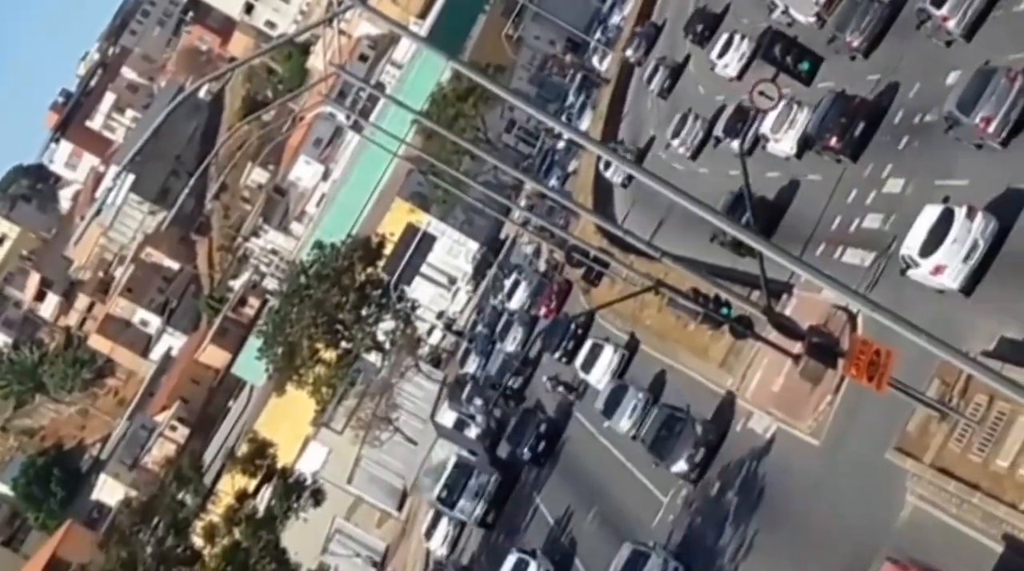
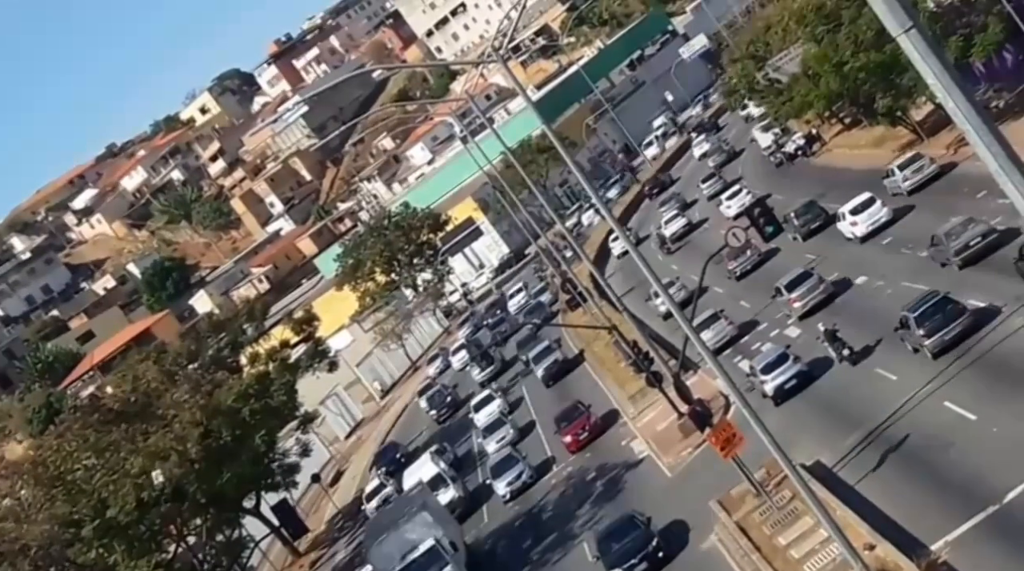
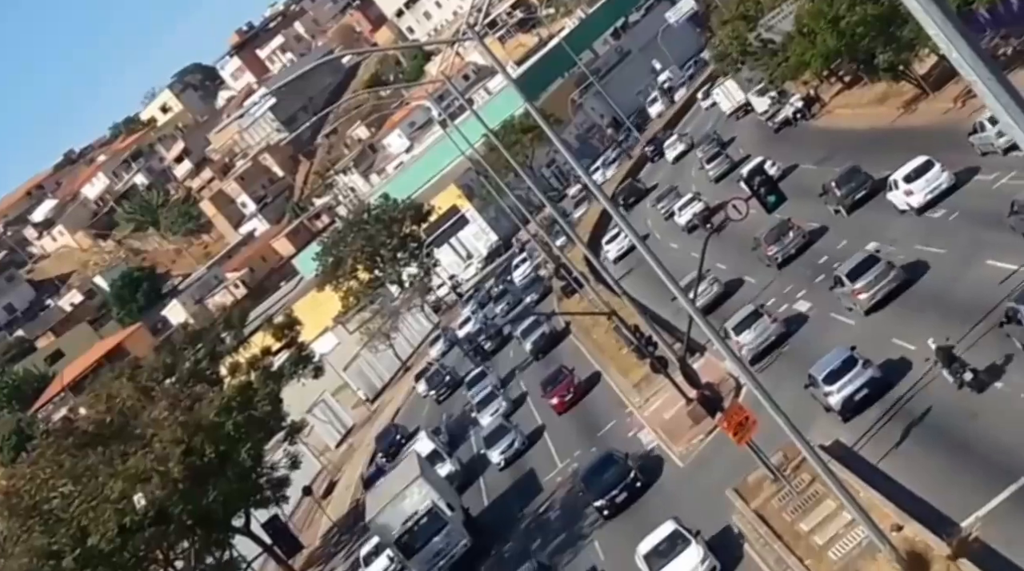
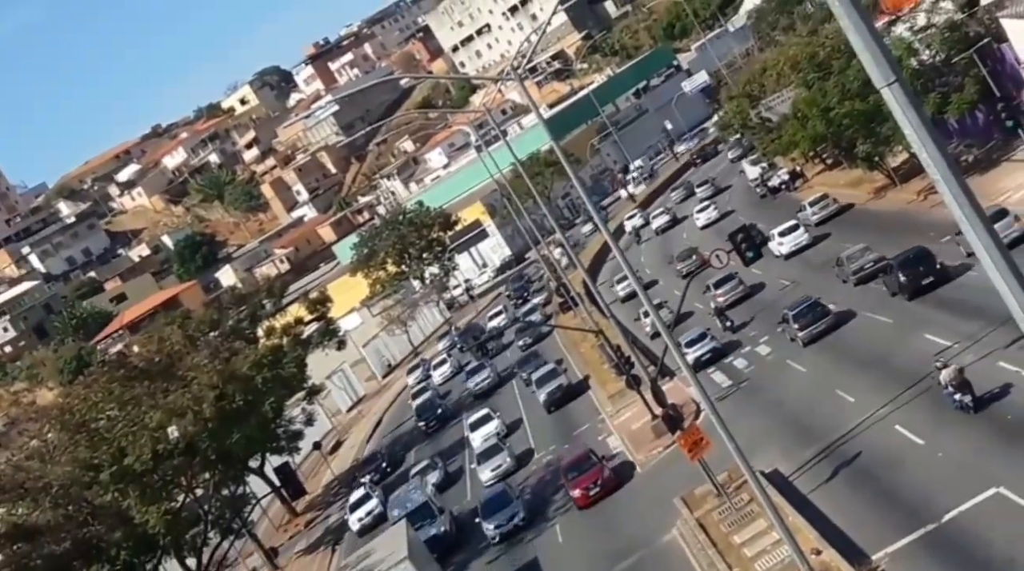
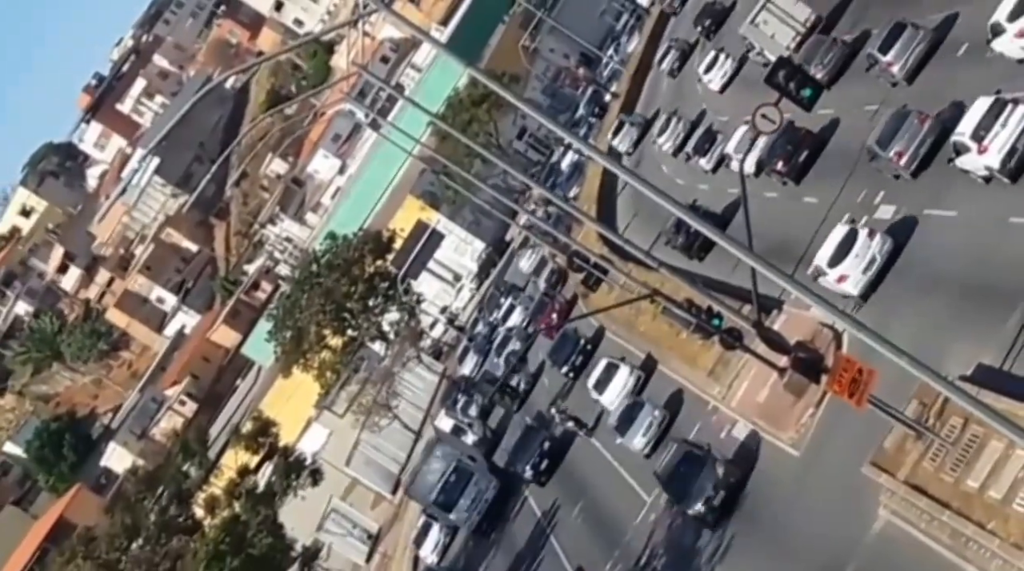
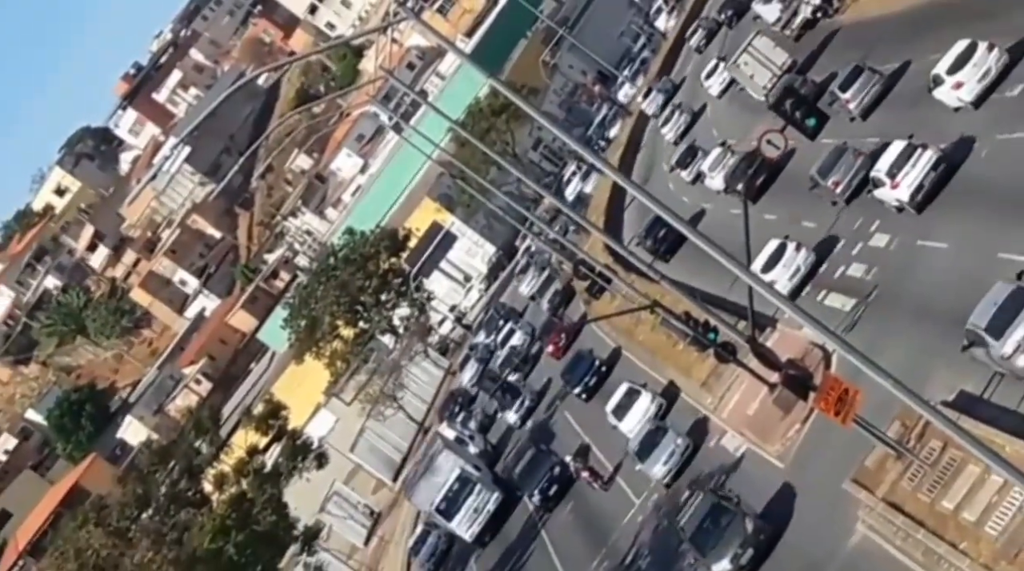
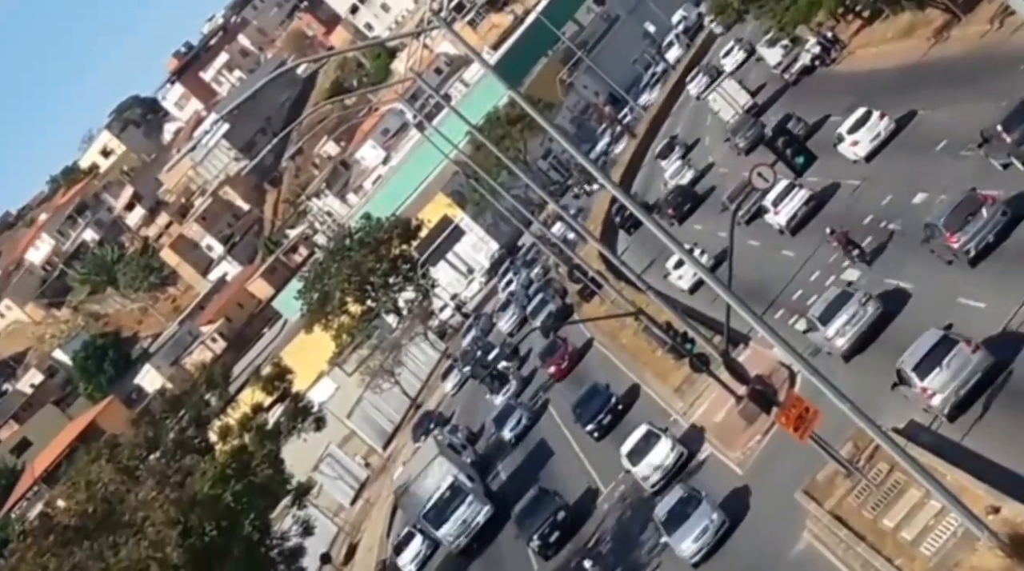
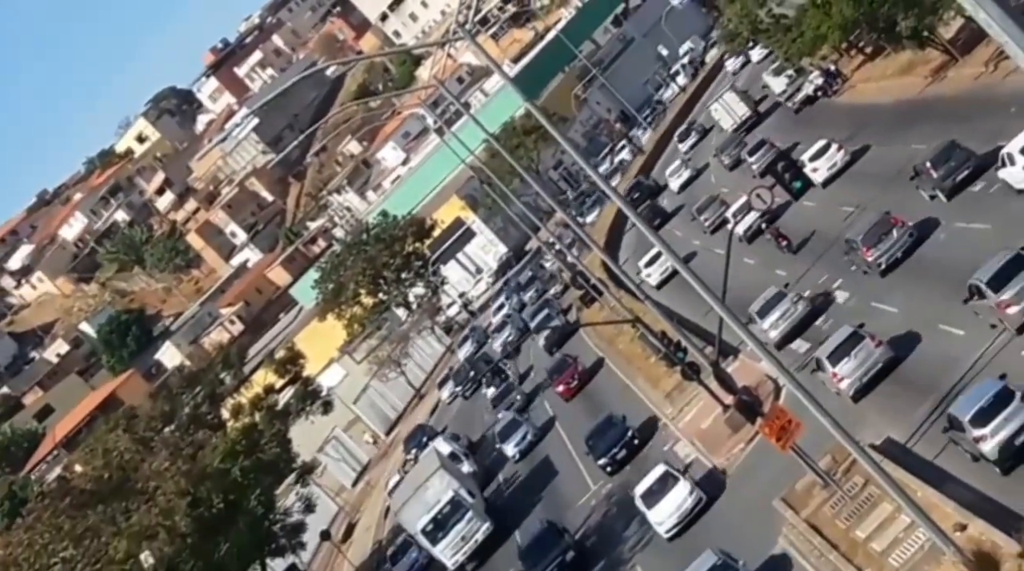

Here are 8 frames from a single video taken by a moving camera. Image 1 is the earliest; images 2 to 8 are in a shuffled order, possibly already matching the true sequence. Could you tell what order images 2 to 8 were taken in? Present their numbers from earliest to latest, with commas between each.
5, 6, 7, 8, 3, 2, 4
